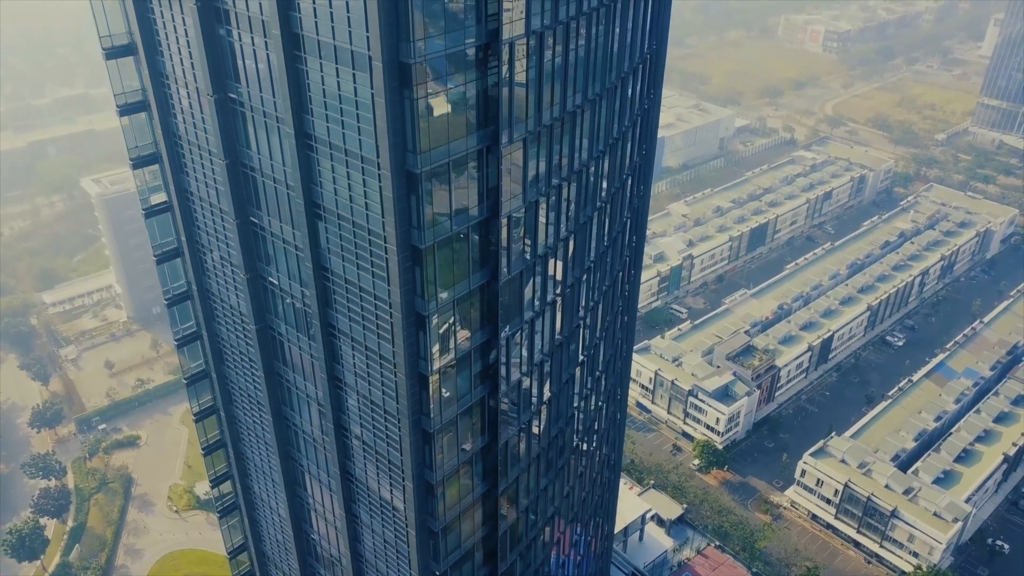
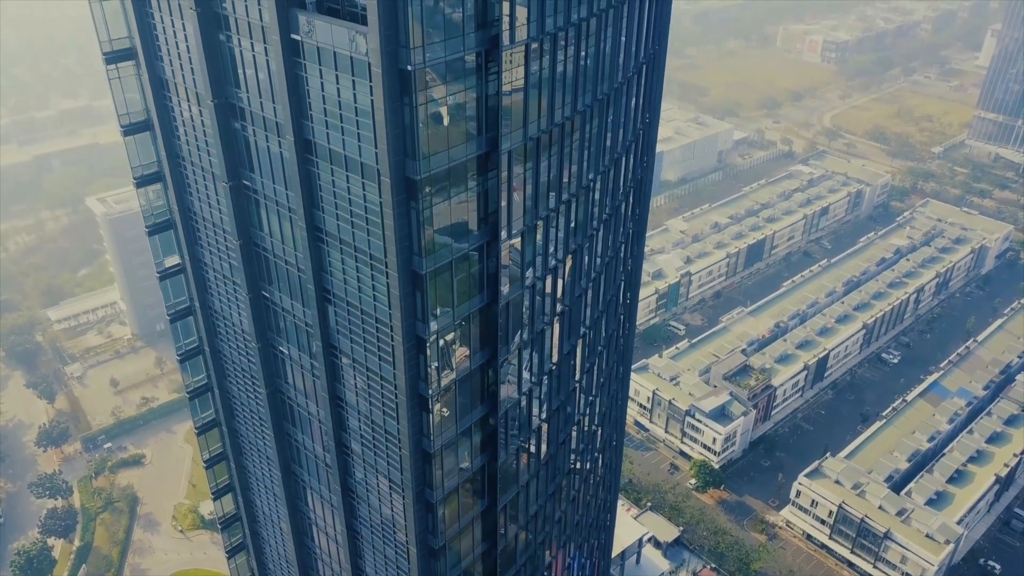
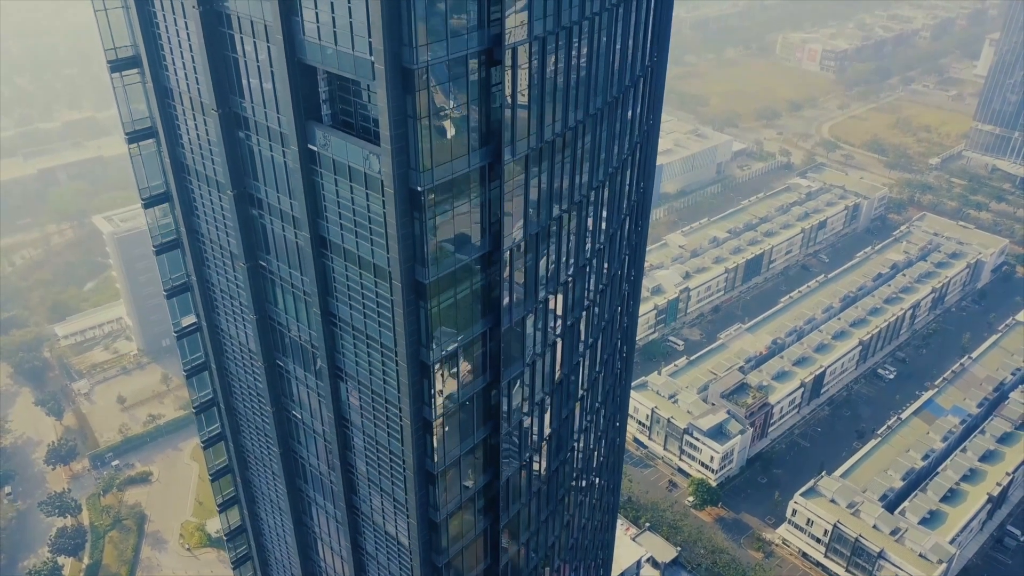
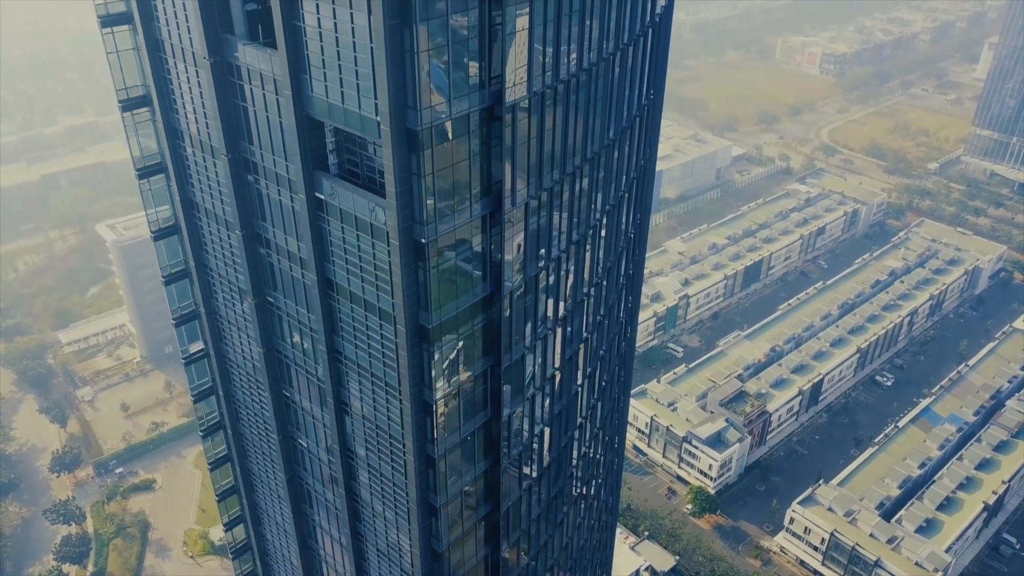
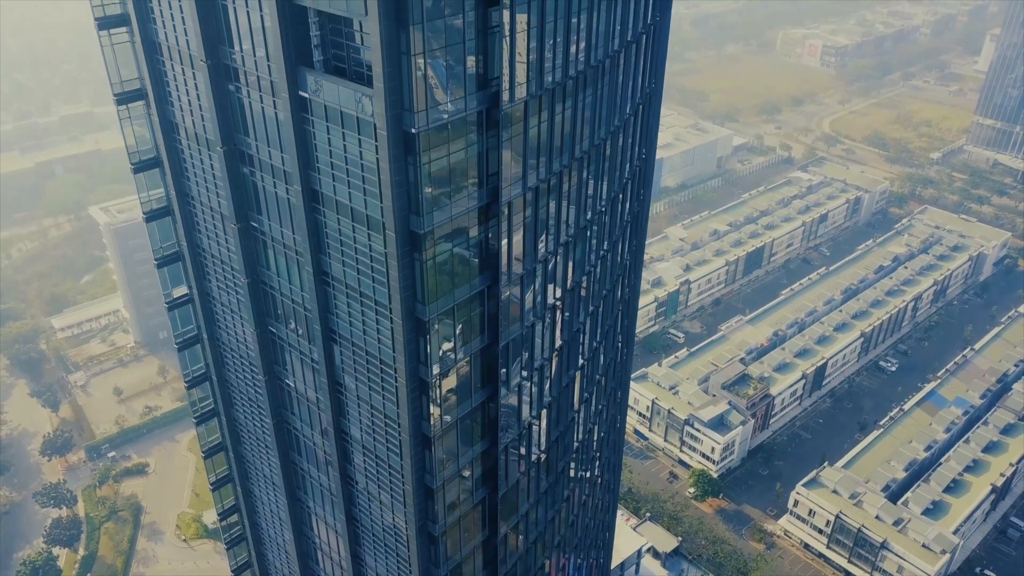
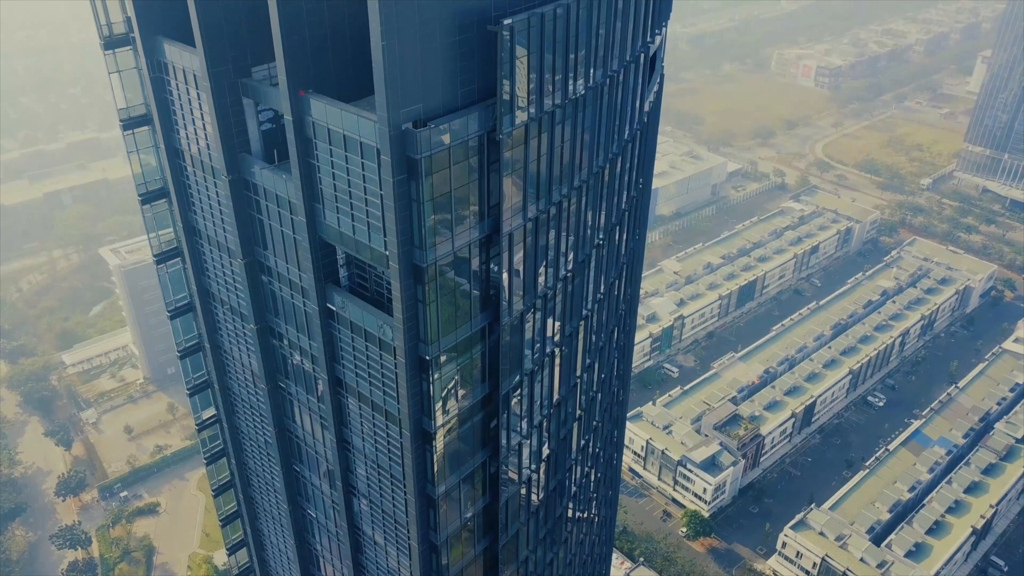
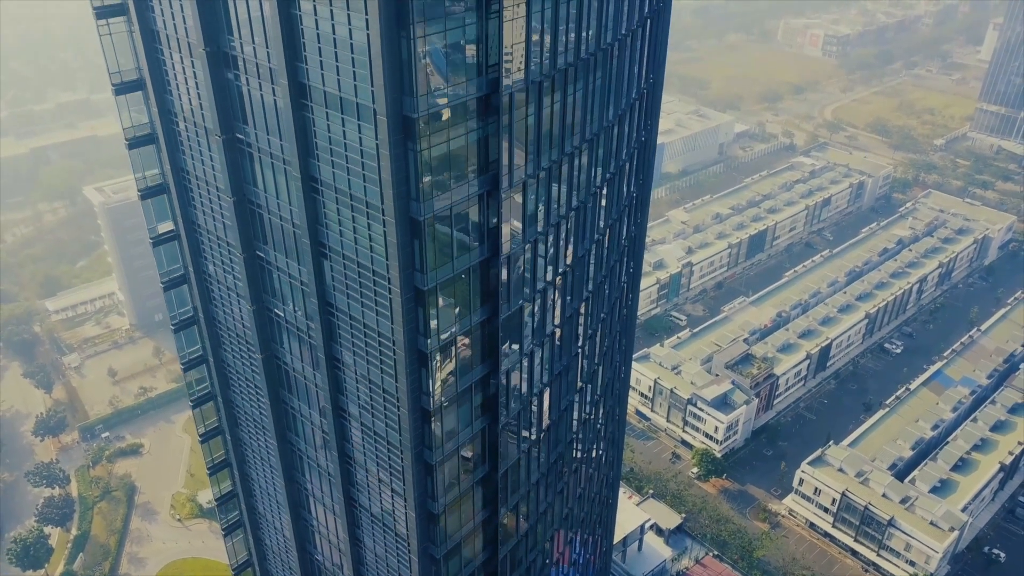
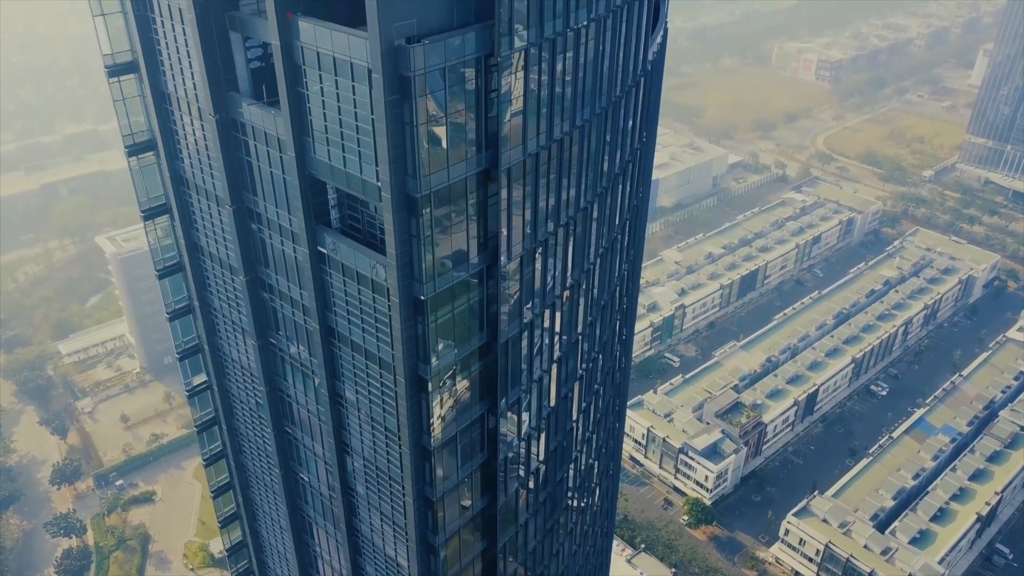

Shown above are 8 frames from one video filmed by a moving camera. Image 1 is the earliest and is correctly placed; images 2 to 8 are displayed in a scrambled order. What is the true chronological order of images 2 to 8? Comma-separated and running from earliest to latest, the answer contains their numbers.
7, 2, 5, 3, 4, 8, 6
